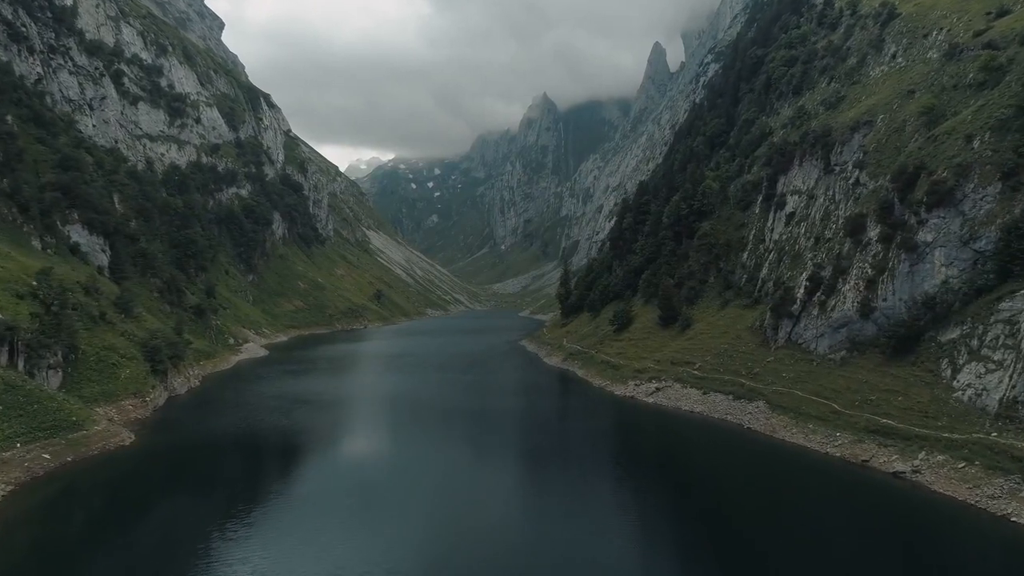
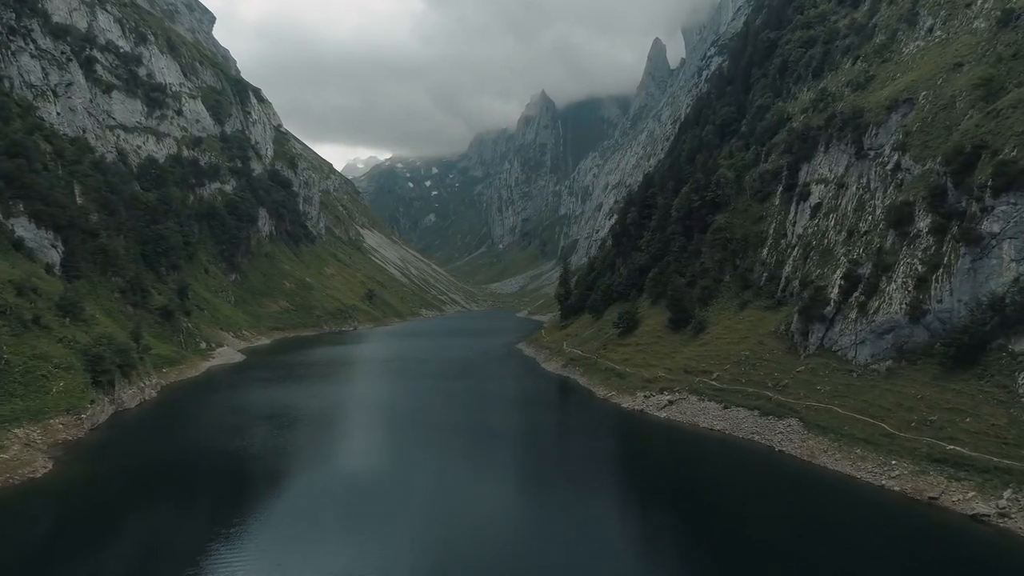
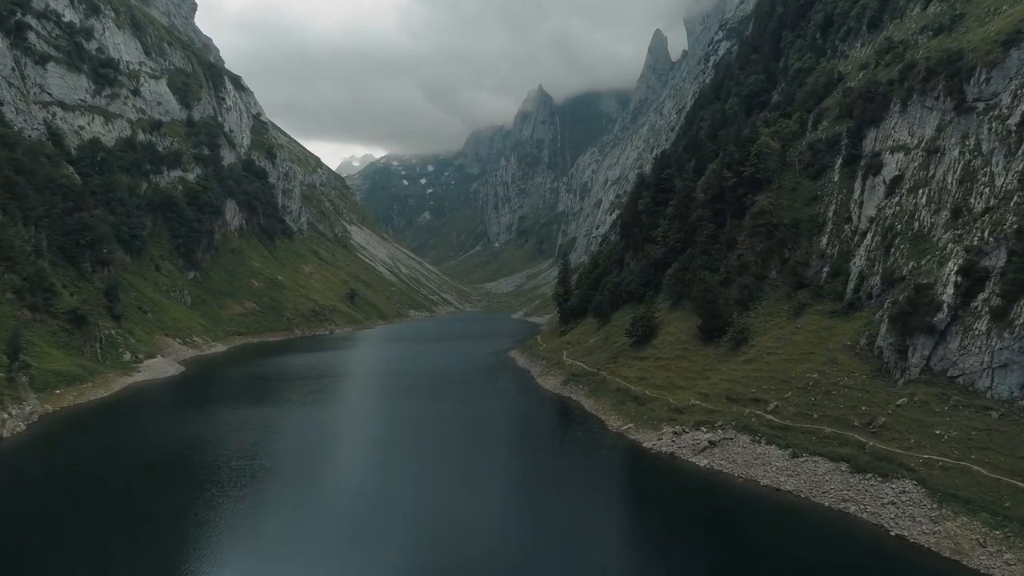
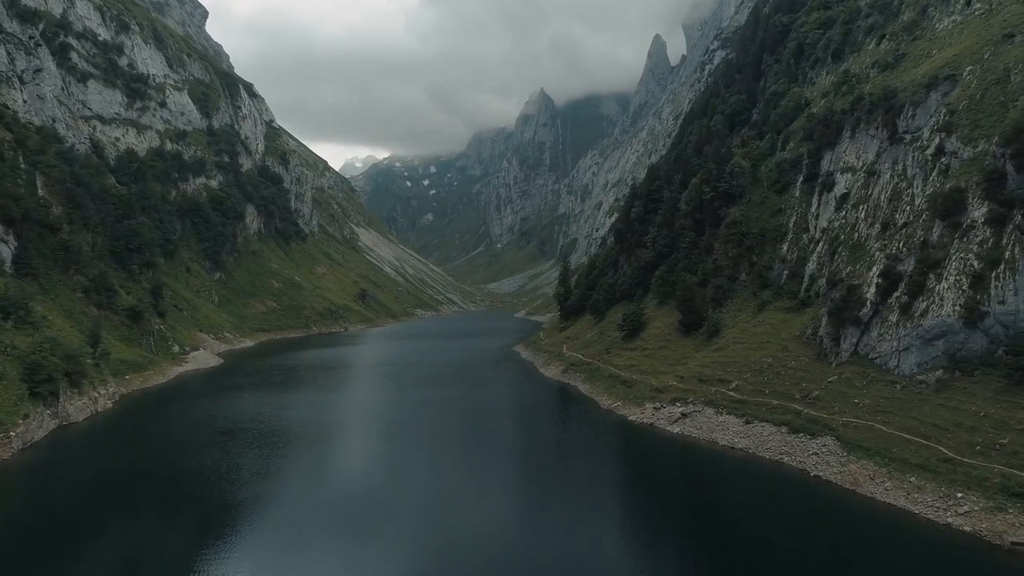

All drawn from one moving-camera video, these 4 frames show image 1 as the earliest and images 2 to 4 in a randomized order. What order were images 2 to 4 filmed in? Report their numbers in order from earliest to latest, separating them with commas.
2, 4, 3
